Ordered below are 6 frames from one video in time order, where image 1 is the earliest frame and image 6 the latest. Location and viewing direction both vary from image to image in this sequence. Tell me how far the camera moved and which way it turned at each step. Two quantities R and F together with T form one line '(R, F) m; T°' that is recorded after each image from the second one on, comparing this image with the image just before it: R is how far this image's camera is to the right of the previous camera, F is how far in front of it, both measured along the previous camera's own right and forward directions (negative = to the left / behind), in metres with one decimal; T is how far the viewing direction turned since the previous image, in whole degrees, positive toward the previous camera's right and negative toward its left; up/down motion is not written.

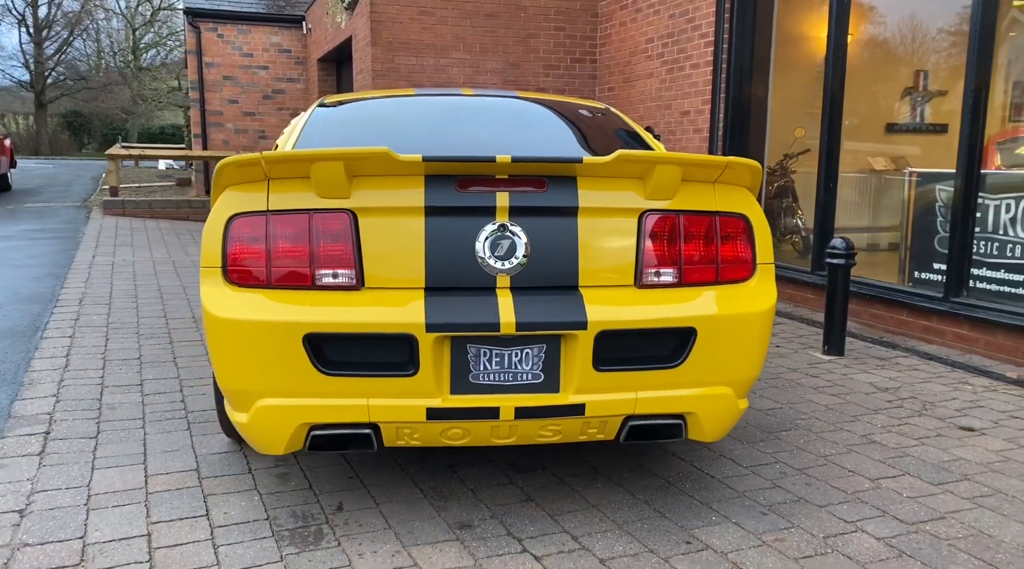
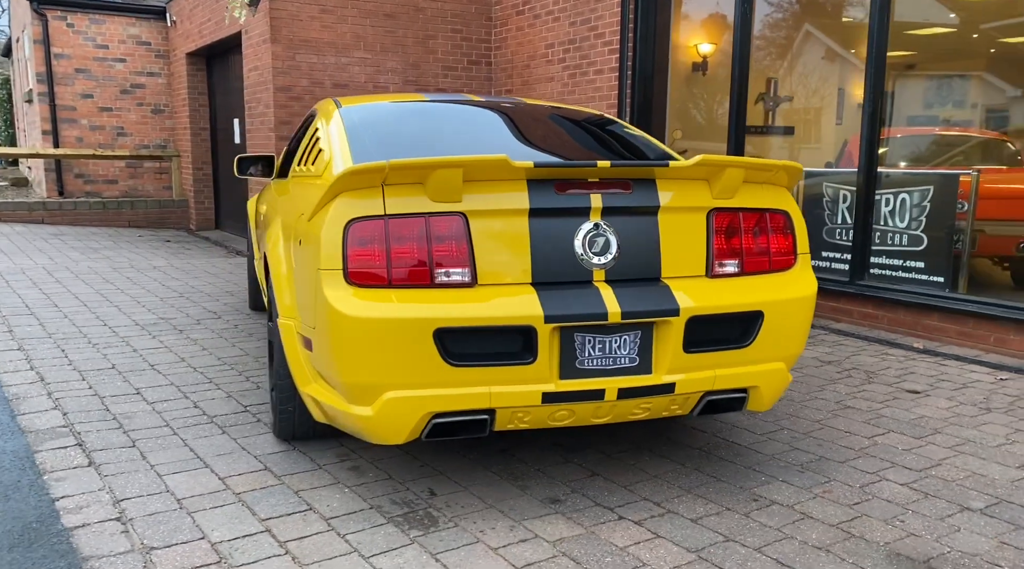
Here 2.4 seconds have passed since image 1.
(-1.0, -0.2) m; +11°
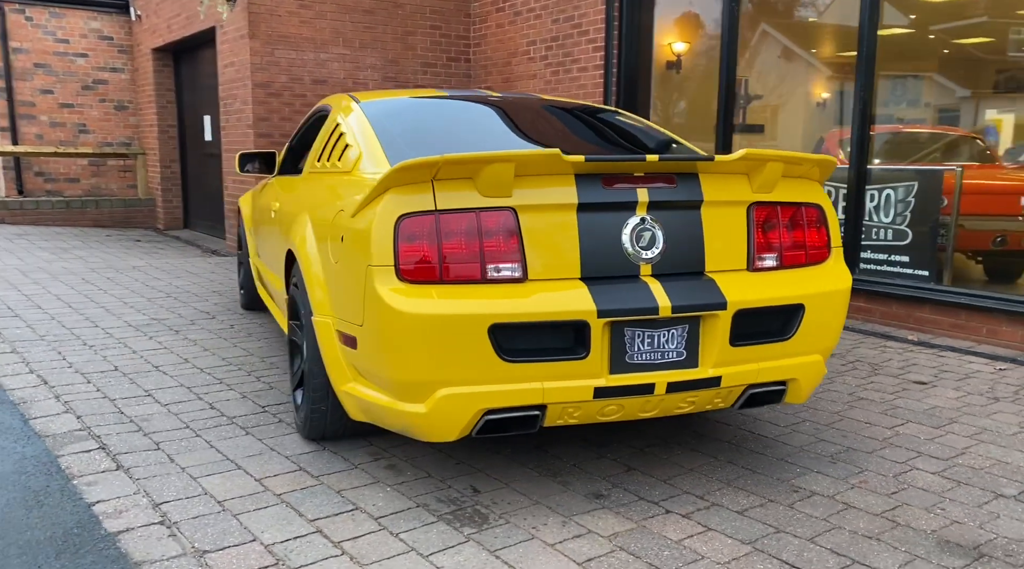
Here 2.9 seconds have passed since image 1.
(-0.4, 0.0) m; +3°
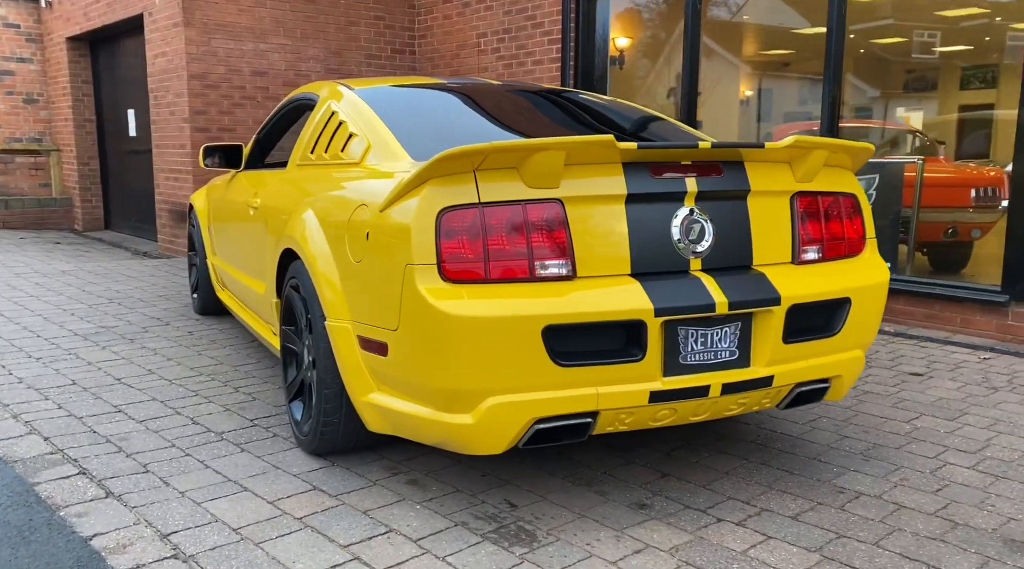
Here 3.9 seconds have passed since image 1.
(-0.5, +0.3) m; +5°
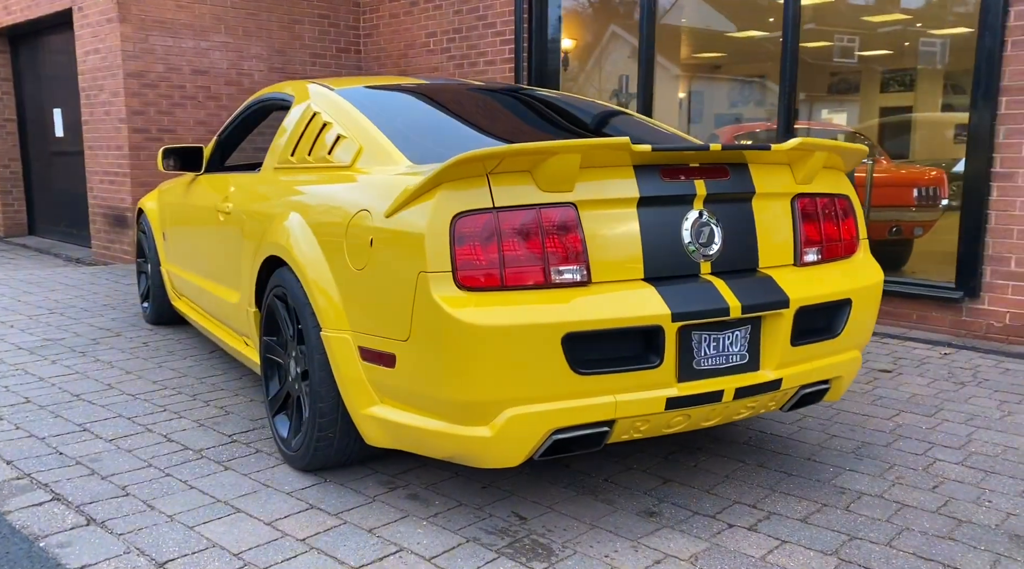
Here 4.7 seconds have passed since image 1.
(-0.3, +0.1) m; +5°
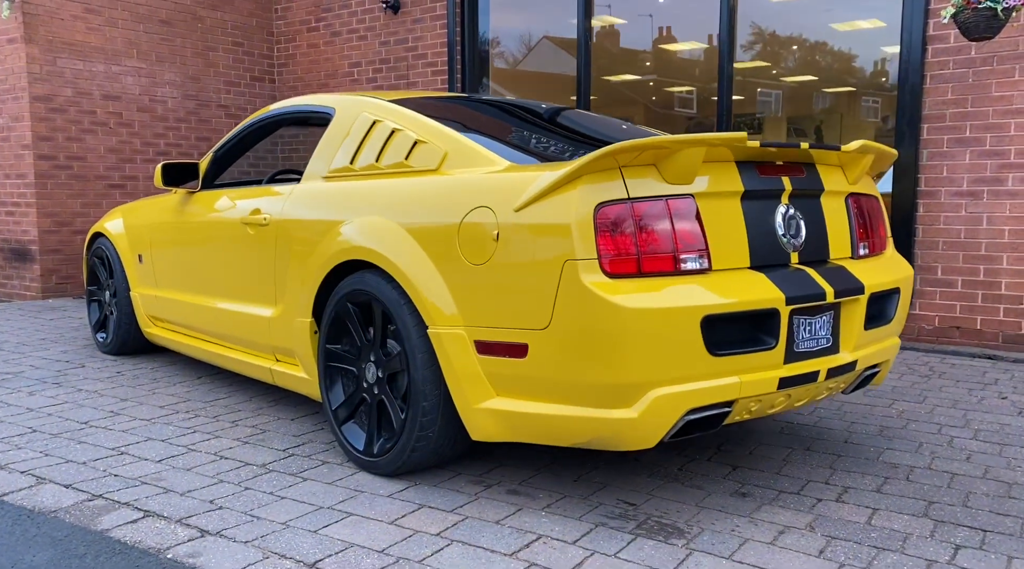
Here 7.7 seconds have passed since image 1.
(-1.0, 0.0) m; +10°
